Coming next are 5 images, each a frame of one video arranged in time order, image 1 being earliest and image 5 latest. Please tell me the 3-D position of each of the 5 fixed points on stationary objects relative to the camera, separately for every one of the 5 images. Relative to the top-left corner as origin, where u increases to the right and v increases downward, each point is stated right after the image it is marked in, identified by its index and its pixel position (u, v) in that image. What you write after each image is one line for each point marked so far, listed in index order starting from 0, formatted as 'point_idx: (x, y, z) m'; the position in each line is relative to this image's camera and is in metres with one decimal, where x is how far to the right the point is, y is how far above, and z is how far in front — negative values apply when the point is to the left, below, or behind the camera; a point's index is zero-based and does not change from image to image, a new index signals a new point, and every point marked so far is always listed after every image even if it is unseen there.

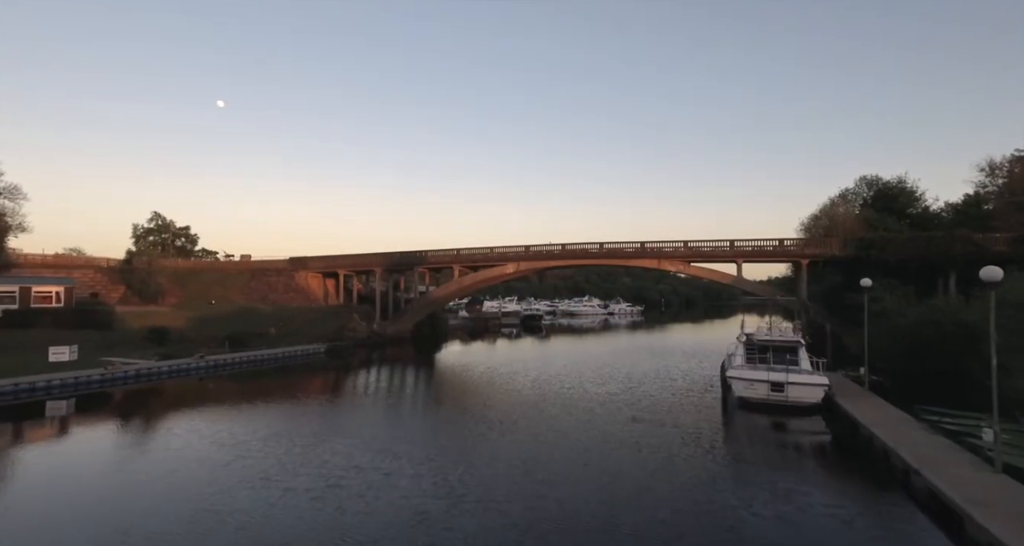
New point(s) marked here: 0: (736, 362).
0: (+8.1, -3.2, +17.9) m
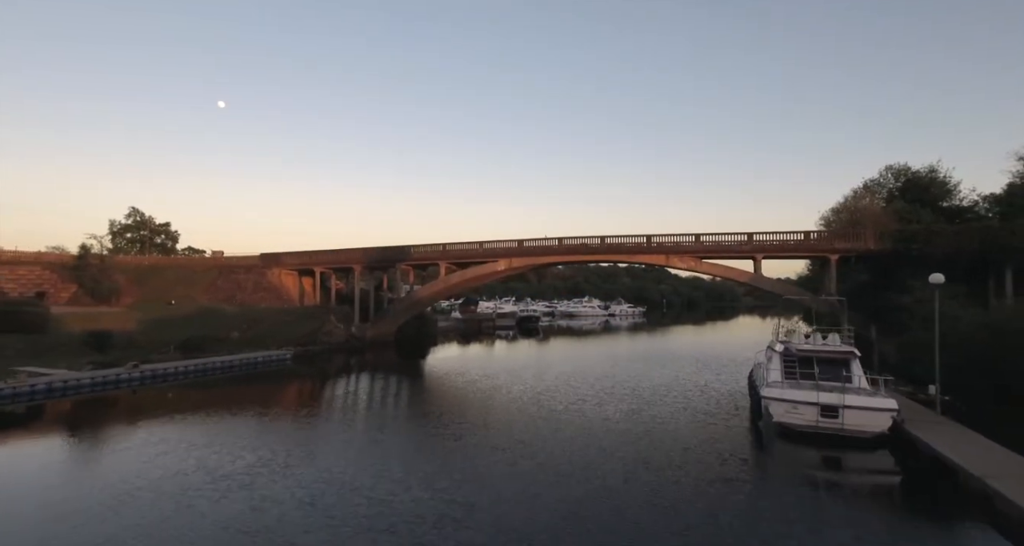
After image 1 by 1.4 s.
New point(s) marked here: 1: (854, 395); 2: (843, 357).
0: (+7.5, -3.0, +14.4) m
1: (+8.6, -3.1, +12.6) m
2: (+9.4, -2.4, +14.0) m
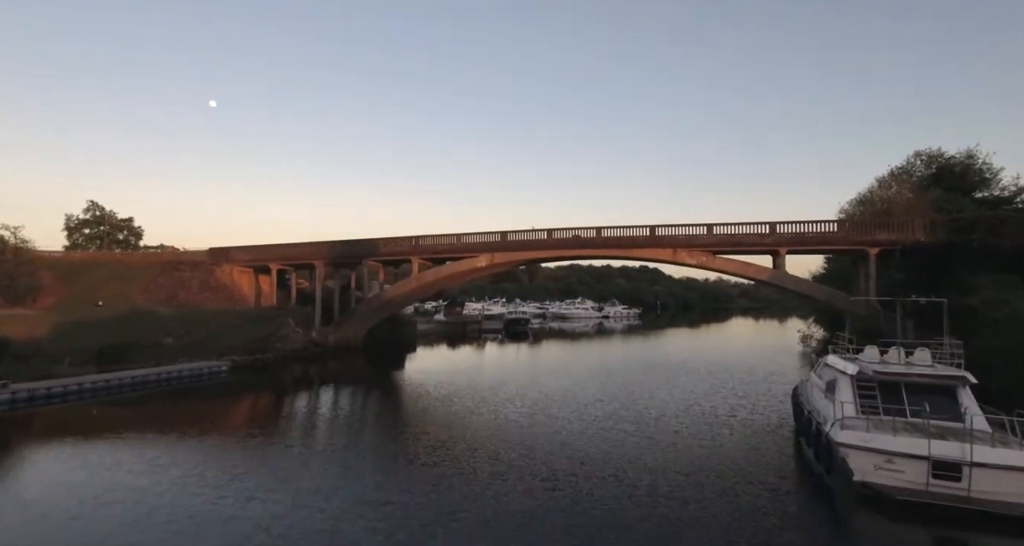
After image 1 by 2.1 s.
0: (+6.7, -2.8, +10.1) m
1: (+7.9, -2.8, +8.3) m
2: (+8.6, -2.2, +9.8) m
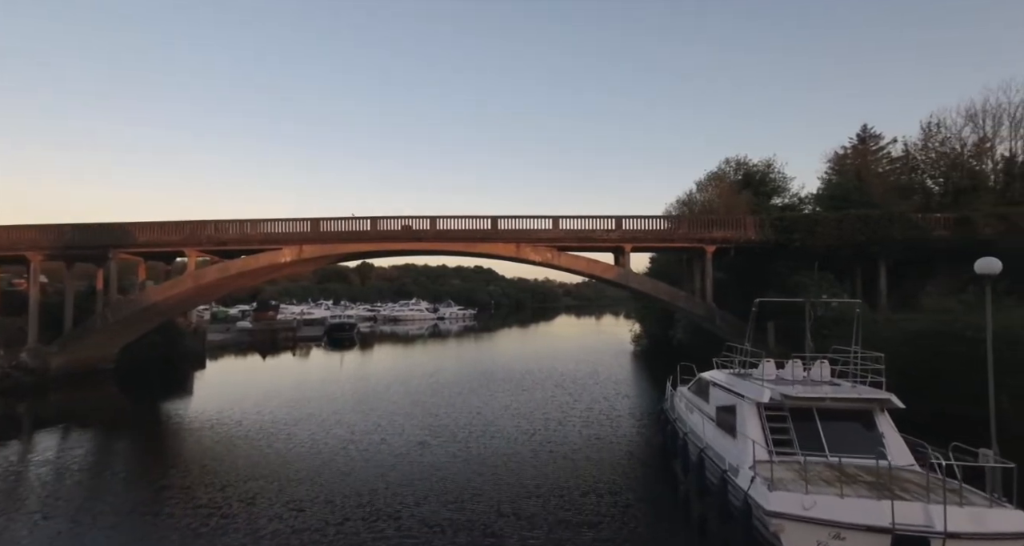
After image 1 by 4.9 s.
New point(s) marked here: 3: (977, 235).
0: (+3.6, -2.7, +7.5) m
1: (+5.3, -2.8, +6.2) m
2: (+5.5, -2.1, +7.8) m
3: (+17.6, +1.4, +18.7) m
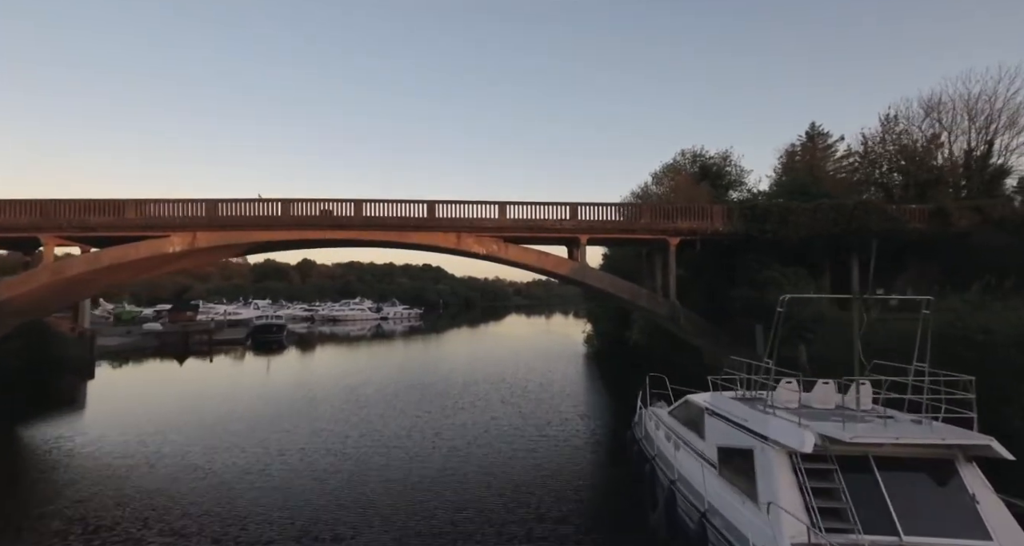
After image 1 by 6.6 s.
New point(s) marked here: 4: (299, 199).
0: (+2.8, -2.6, +4.8) m
1: (+4.5, -2.6, +3.7) m
2: (+4.6, -2.0, +5.3) m
3: (+15.5, +1.6, +17.4) m
4: (-8.5, +2.9, +19.8) m
